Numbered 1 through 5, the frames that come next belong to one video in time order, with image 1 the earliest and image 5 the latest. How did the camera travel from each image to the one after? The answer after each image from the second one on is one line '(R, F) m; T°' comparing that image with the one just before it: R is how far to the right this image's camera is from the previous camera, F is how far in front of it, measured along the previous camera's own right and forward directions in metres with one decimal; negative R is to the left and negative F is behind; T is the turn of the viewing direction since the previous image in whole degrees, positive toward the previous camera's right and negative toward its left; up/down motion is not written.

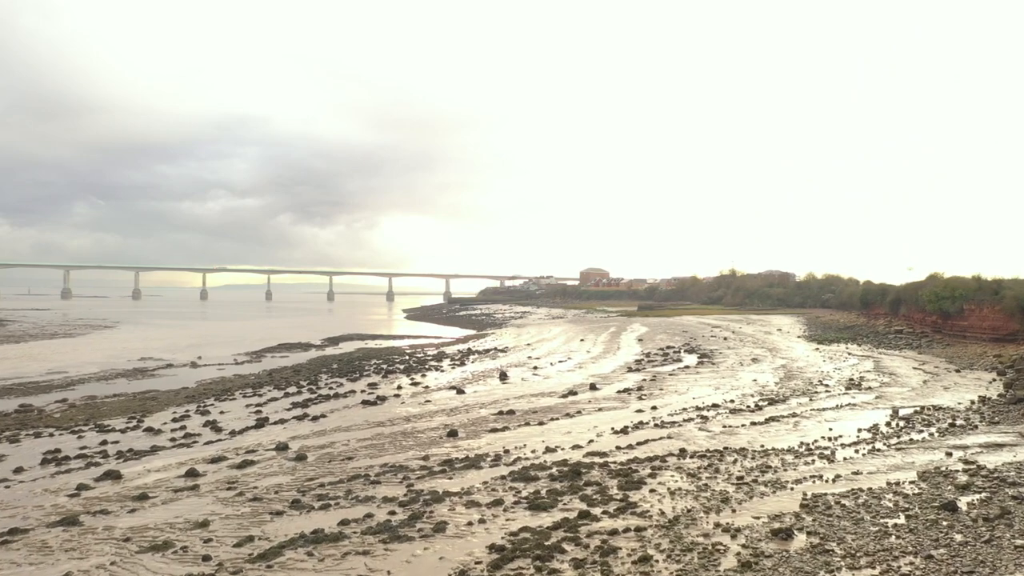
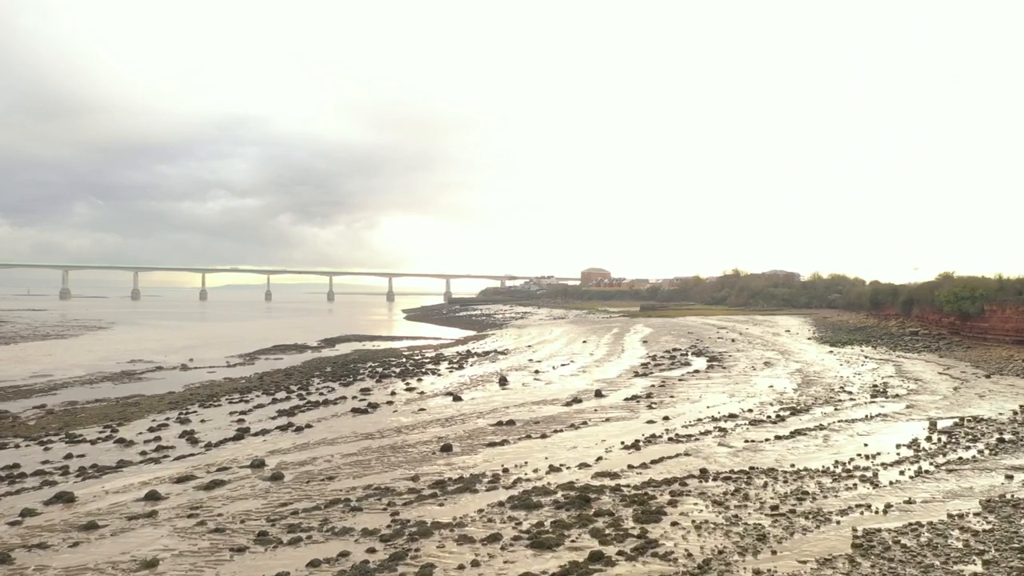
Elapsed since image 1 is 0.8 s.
(0.0, +1.1) m; 0°
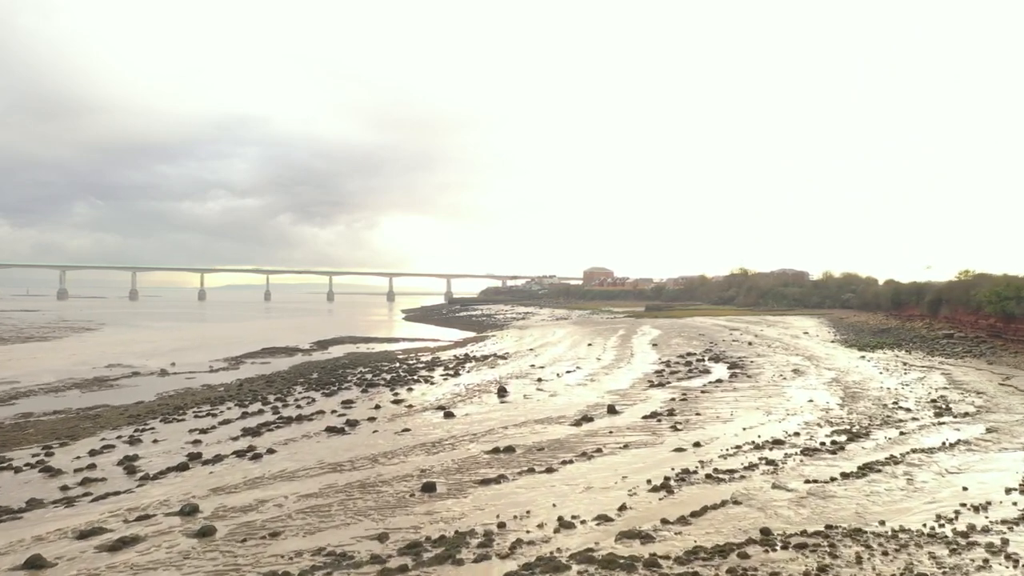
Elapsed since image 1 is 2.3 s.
(+0.1, +2.3) m; 0°
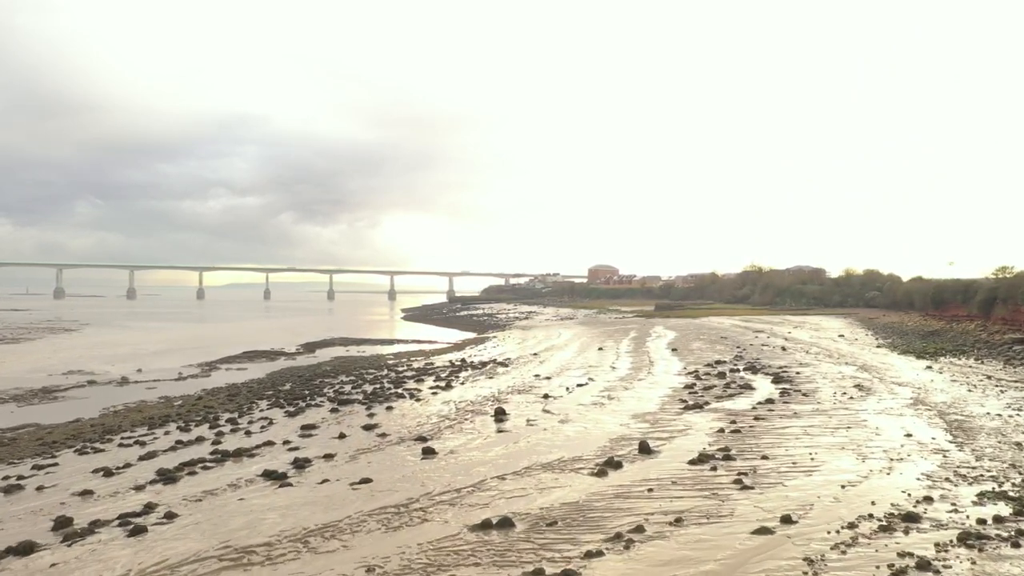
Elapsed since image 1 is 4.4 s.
(+0.1, +3.6) m; 0°
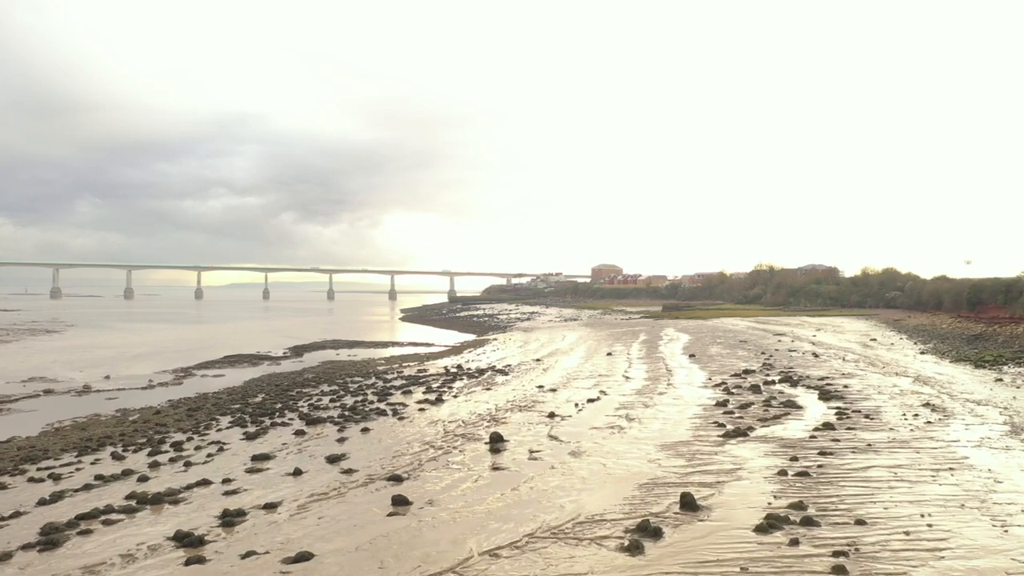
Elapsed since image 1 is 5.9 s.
(+0.1, +2.8) m; 0°
